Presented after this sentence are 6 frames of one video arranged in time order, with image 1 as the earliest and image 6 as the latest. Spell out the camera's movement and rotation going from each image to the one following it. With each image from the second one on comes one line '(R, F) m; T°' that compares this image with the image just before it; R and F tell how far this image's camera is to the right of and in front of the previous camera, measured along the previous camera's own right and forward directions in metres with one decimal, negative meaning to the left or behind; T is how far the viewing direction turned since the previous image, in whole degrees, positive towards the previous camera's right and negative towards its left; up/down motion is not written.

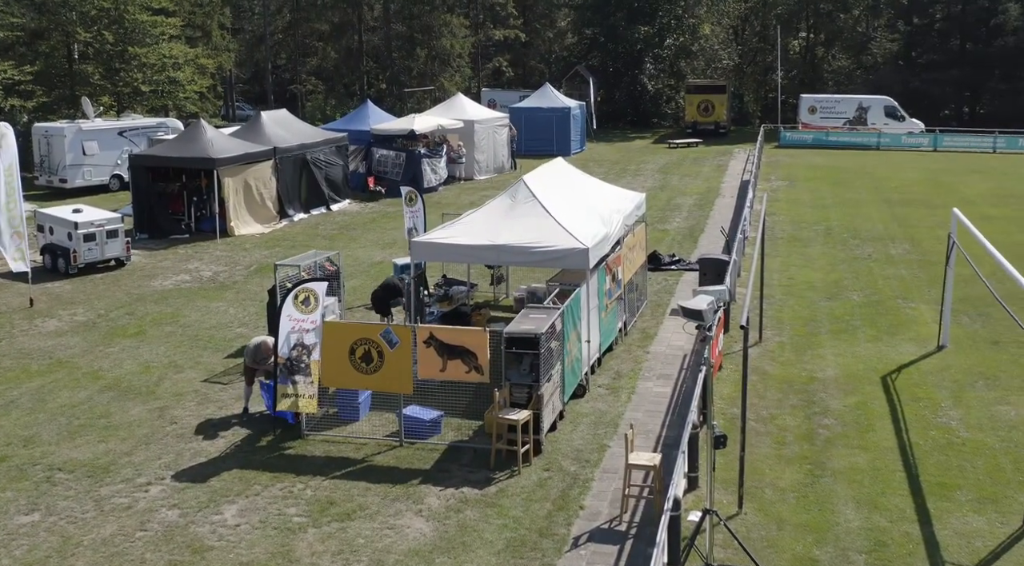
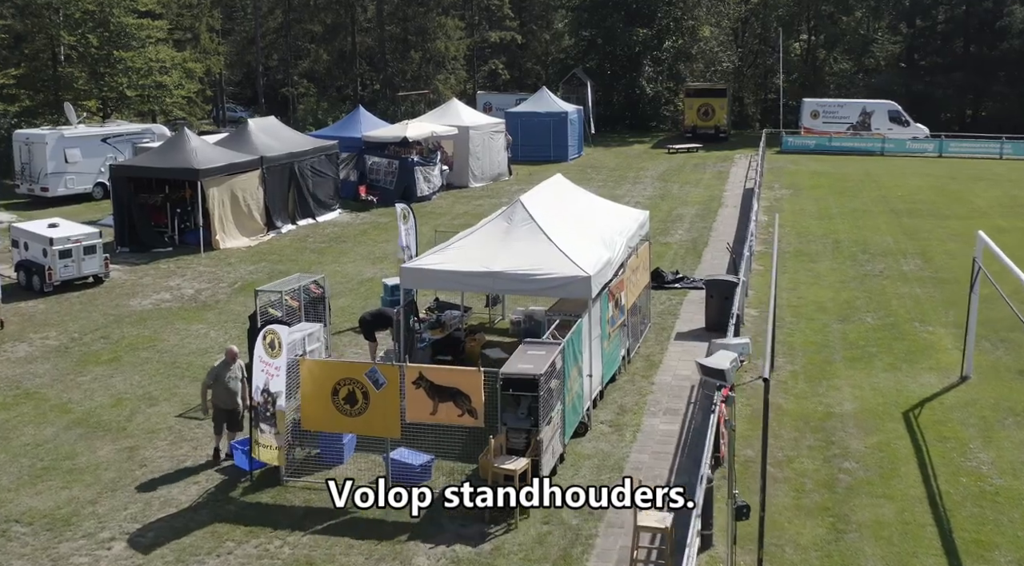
(0.0, +0.9) m; 0°
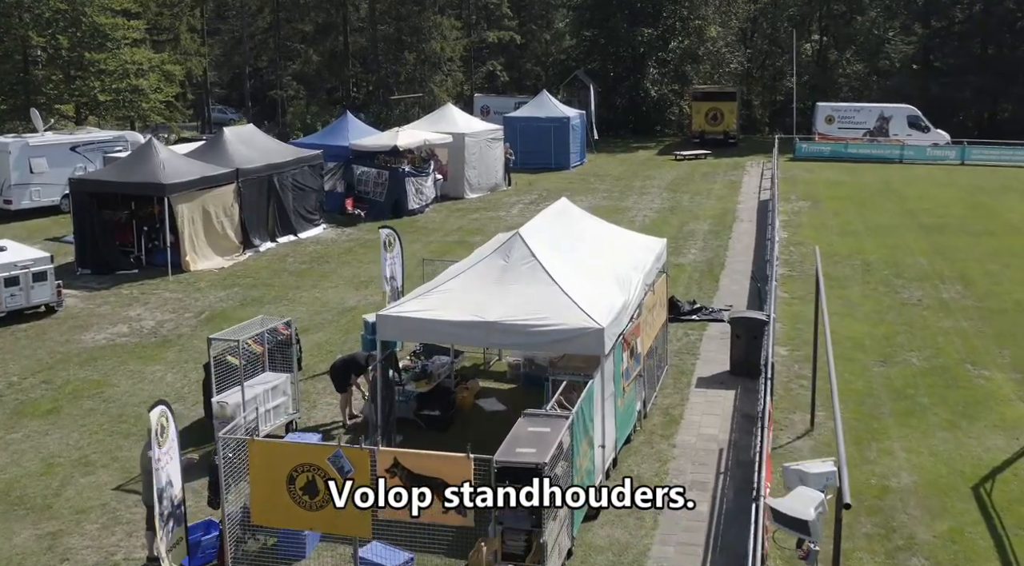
(0.0, +2.1) m; 0°
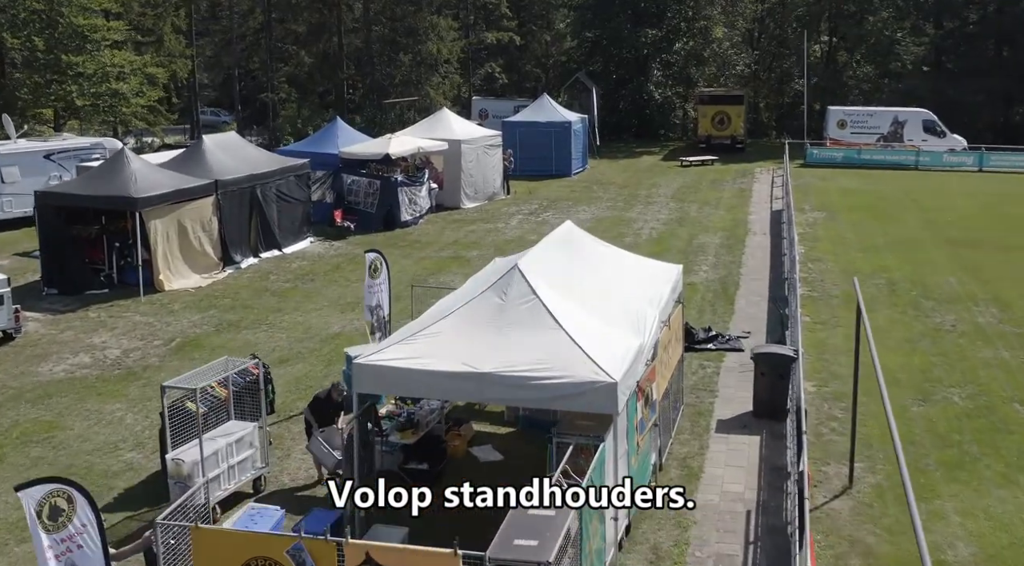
(0.0, +1.5) m; 0°
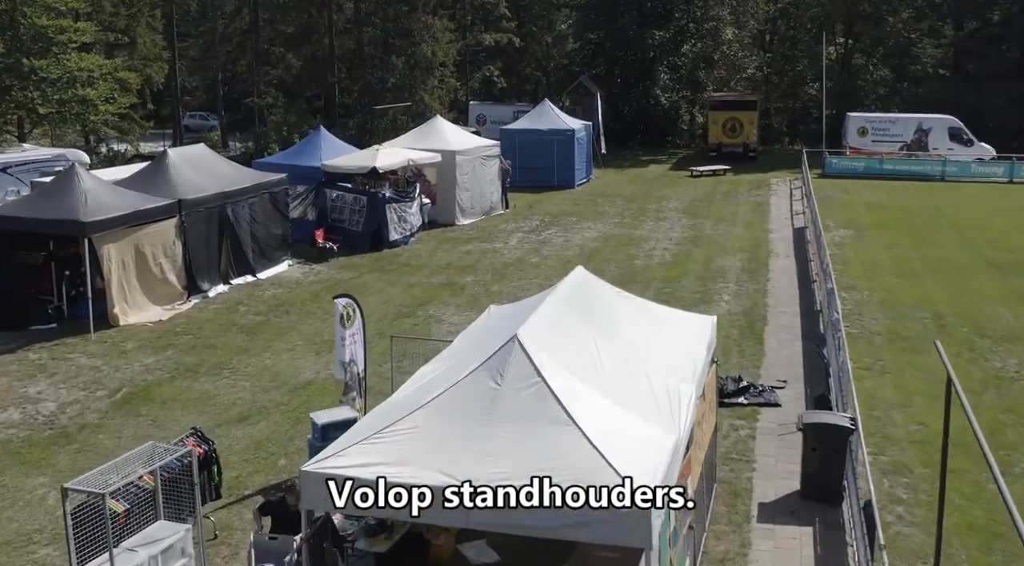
(0.0, +2.3) m; 0°
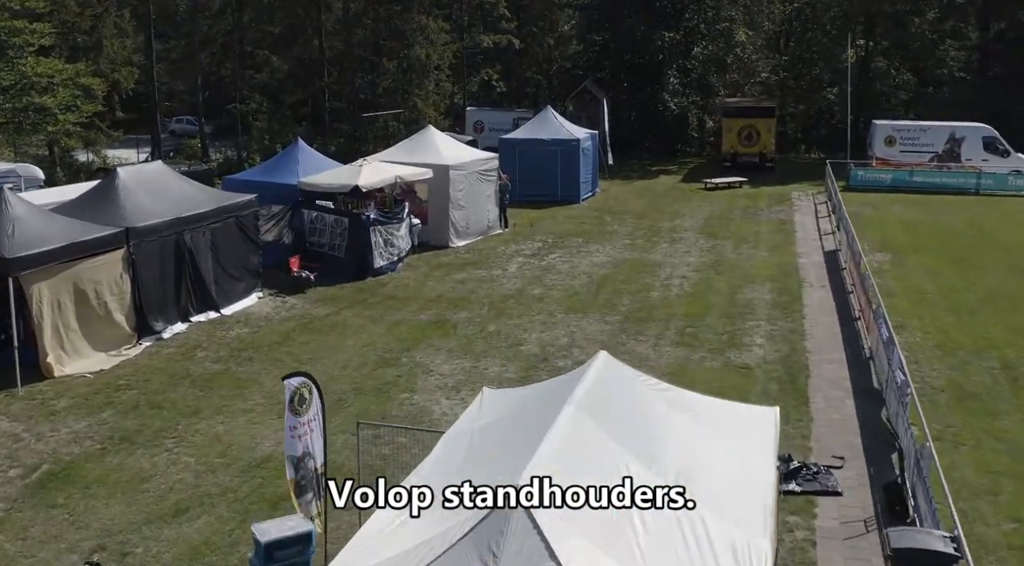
(0.0, +2.6) m; 0°
